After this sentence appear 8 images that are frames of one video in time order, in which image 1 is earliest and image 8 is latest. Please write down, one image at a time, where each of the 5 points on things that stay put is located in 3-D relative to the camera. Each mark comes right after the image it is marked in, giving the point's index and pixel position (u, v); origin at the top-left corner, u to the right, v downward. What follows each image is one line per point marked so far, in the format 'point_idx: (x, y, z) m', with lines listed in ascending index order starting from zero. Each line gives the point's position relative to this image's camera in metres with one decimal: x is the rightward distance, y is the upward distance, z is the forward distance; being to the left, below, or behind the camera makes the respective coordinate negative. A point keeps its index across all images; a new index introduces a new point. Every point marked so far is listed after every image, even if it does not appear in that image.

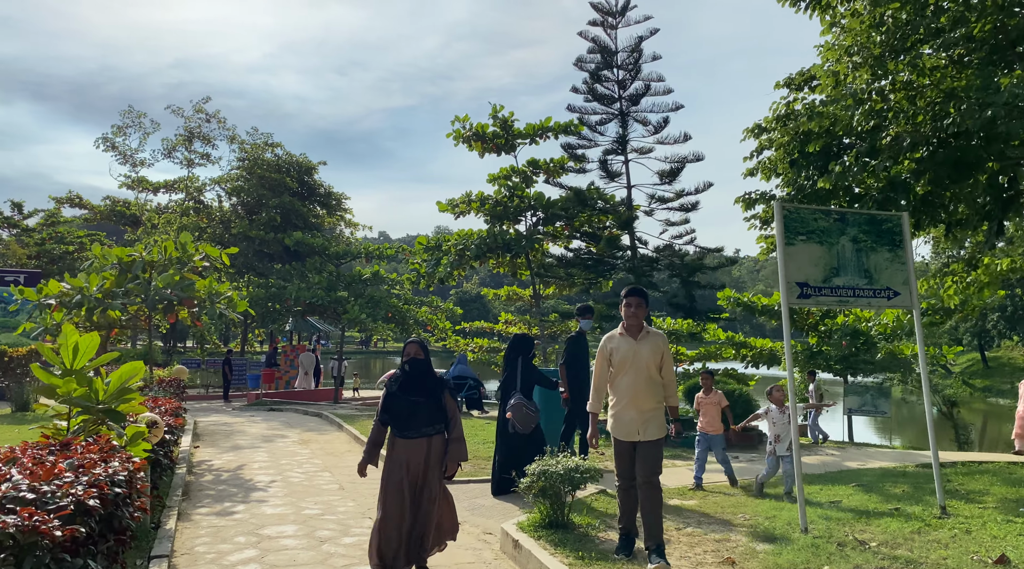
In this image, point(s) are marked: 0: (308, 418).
0: (-3.5, -2.3, +12.8) m
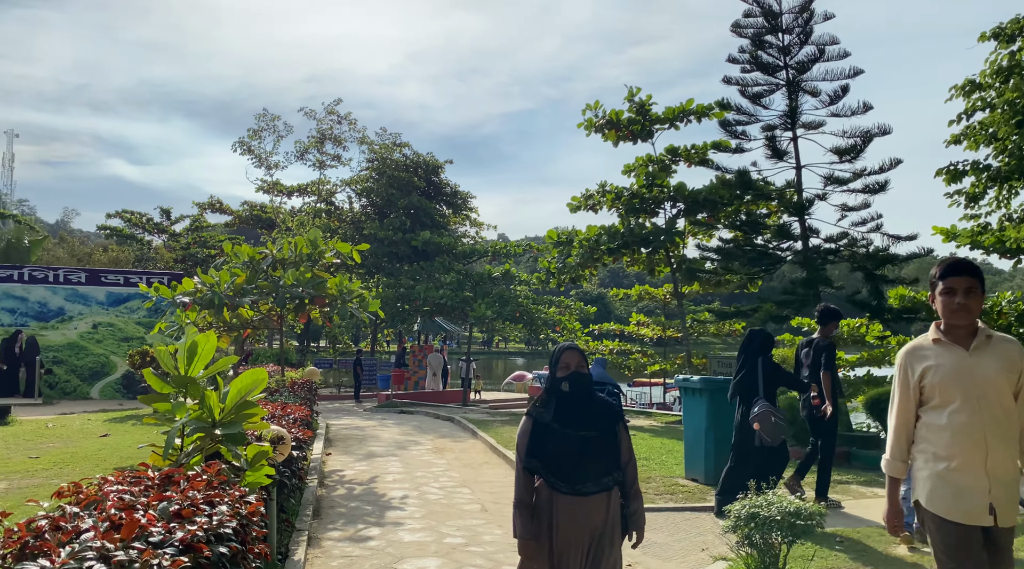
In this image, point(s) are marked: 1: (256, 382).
0: (-1.2, -2.2, +12.1) m
1: (-1.2, -0.5, +3.7) m
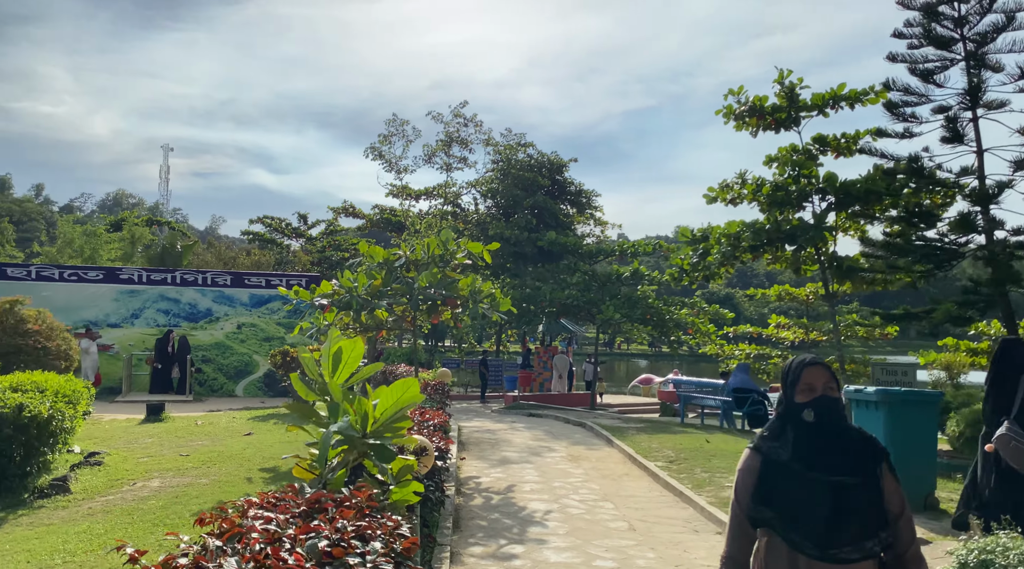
0: (+0.9, -2.2, +11.7) m
1: (-0.5, -0.5, +3.4) m
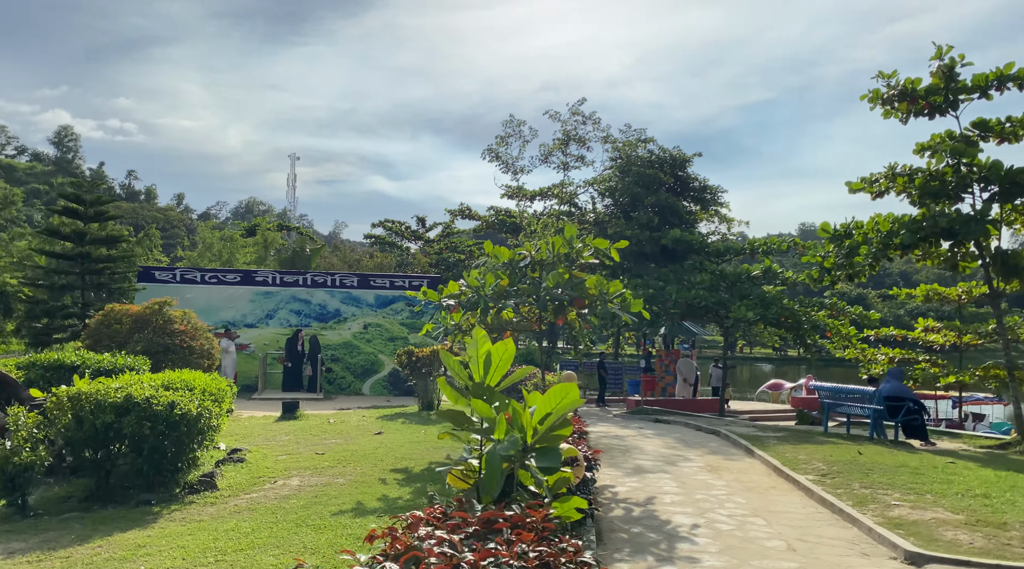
0: (+2.8, -2.2, +11.1) m
1: (+0.2, -0.5, +3.1) m
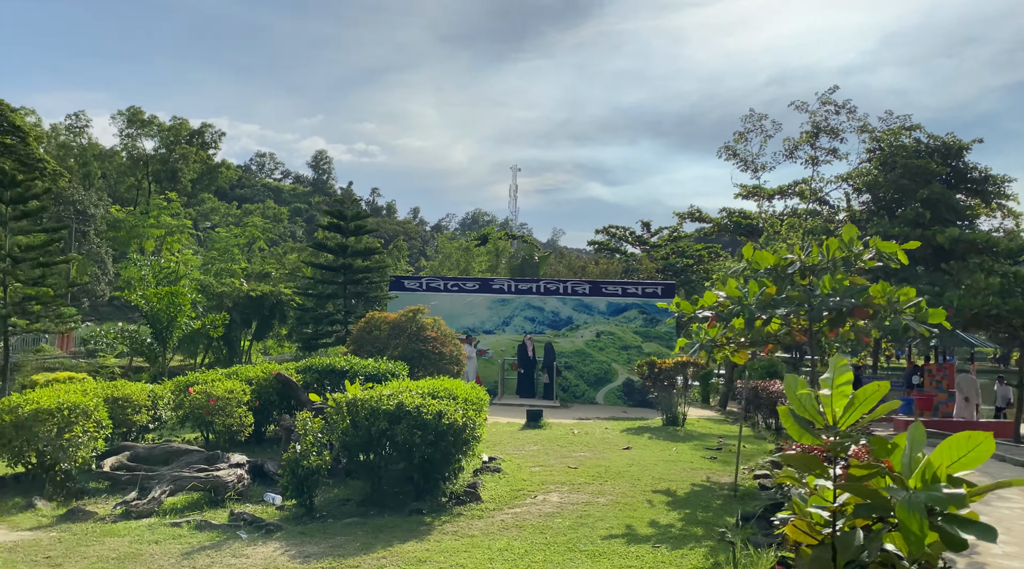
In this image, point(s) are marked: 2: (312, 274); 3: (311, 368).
0: (+6.2, -2.3, +9.4) m
1: (+1.4, -0.5, +2.4) m
2: (-4.5, +0.2, +16.7) m
3: (-2.5, -1.0, +9.1) m
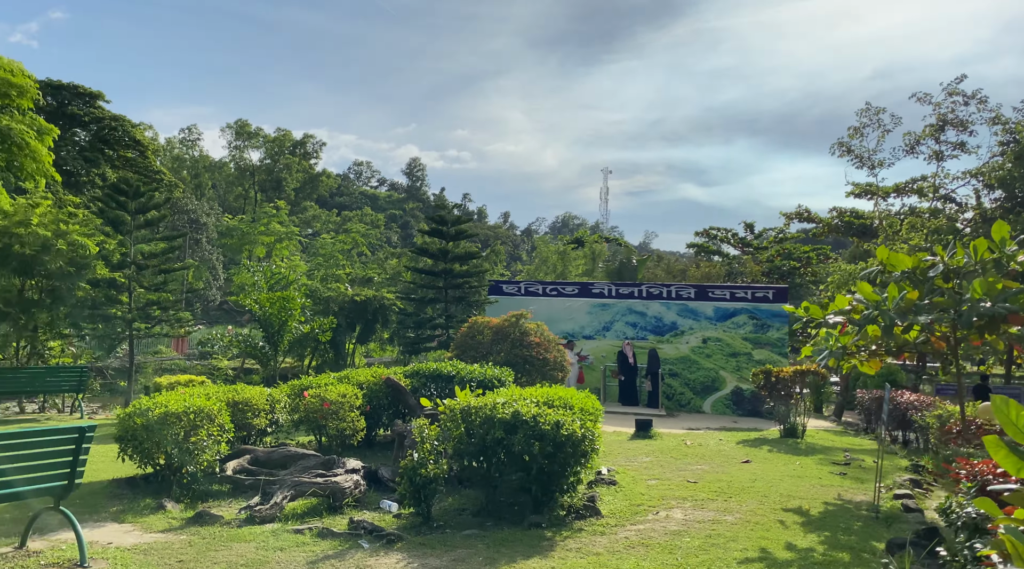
0: (+7.5, -2.3, +8.3) m
1: (+1.9, -0.5, +2.0) m
2: (-2.2, +0.1, +16.9) m
3: (-1.1, -1.1, +9.1) m
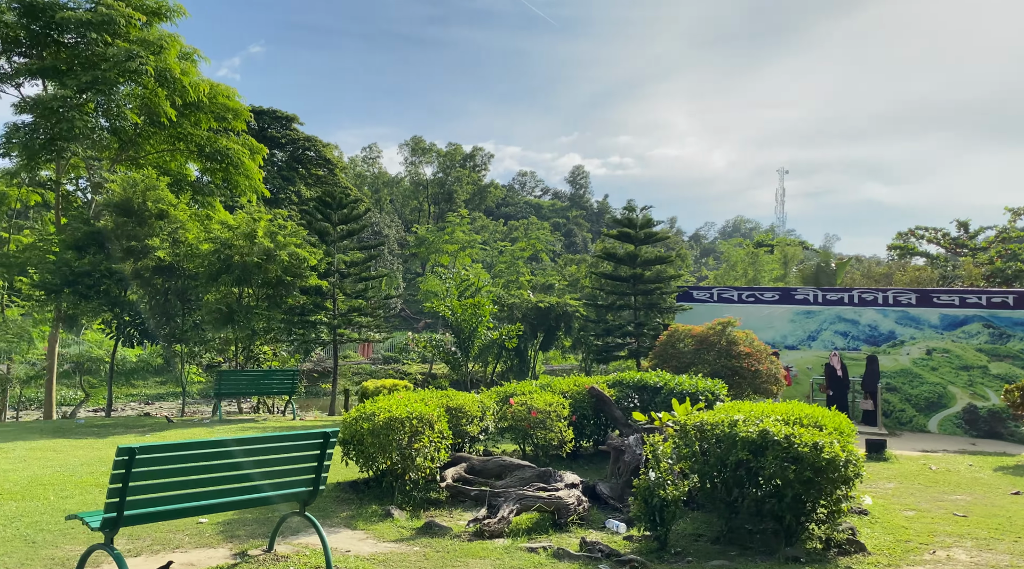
0: (+9.5, -2.3, +6.0) m
1: (+2.8, -0.5, +1.0) m
2: (+1.8, 0.0, +16.5) m
3: (+1.3, -1.1, +8.6) m
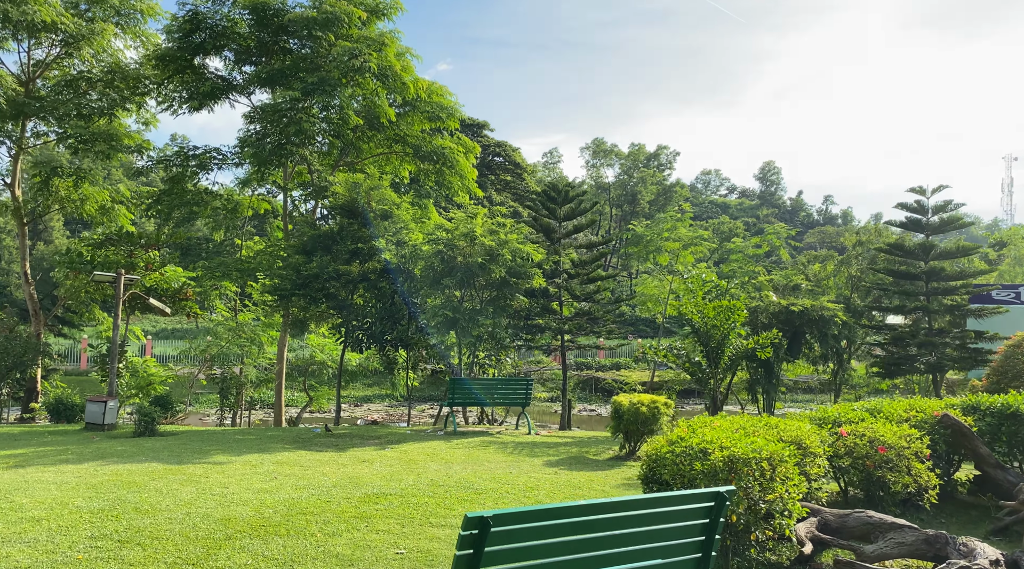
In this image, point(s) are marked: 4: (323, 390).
0: (+11.5, -2.1, +2.1) m
1: (+3.8, -0.4, -1.2) m
2: (+6.4, 0.0, +14.1) m
3: (+4.1, -1.1, +6.5) m
4: (-3.9, -2.2, +15.4) m
